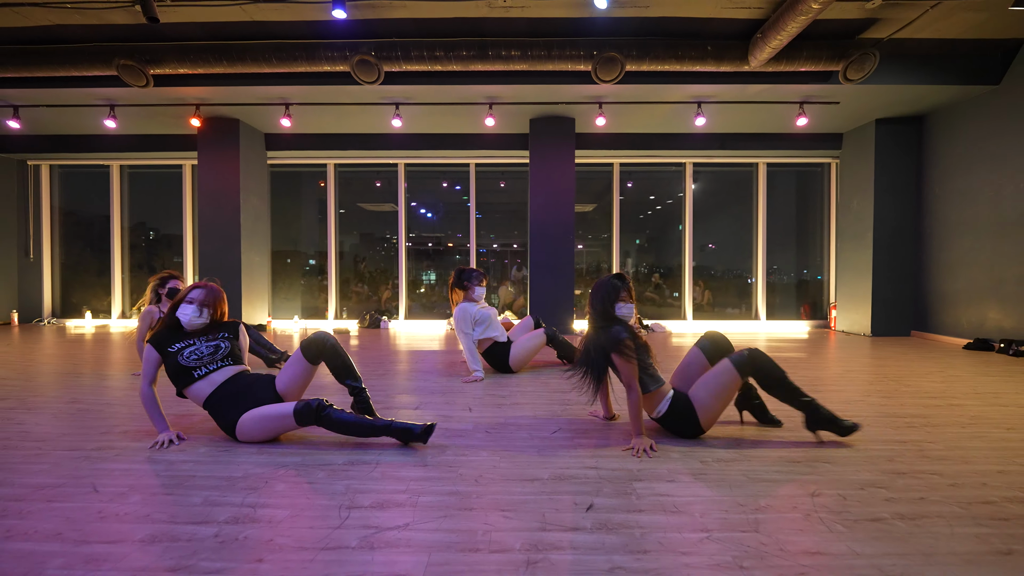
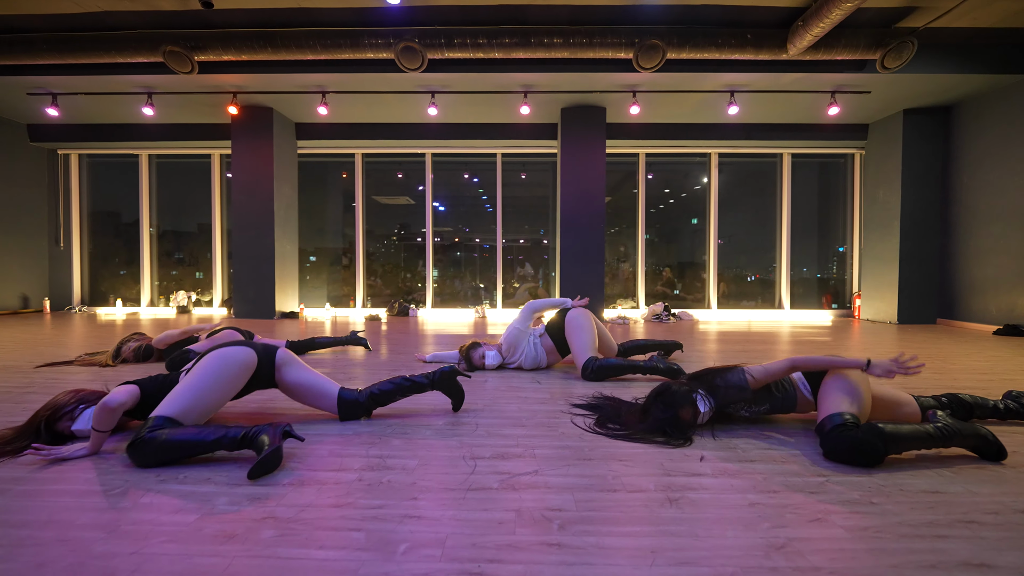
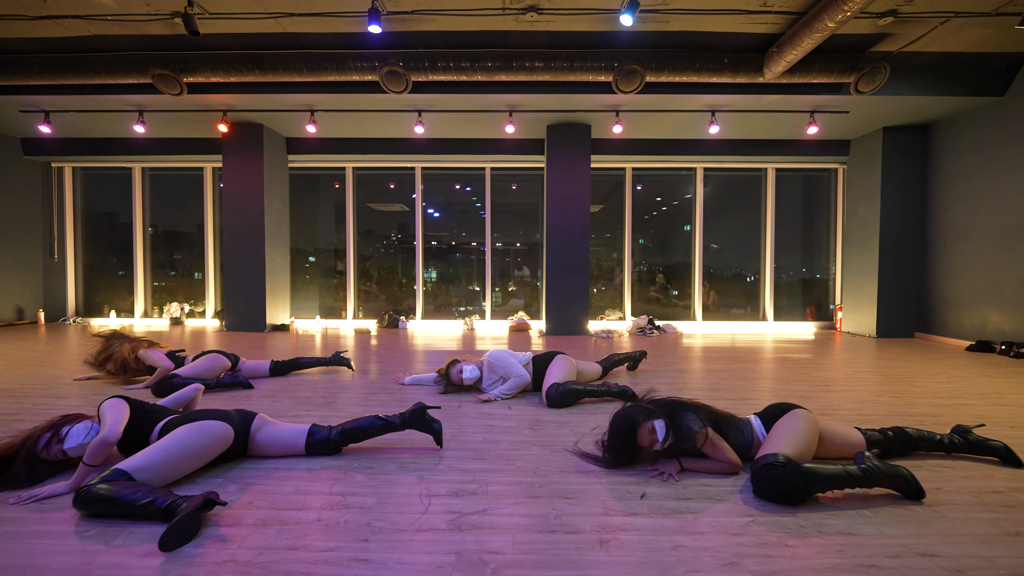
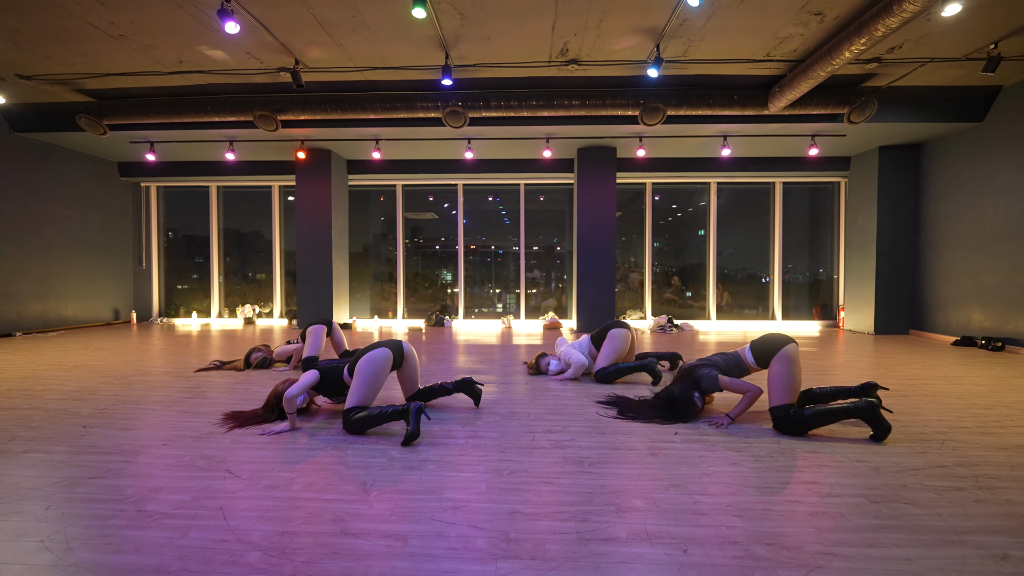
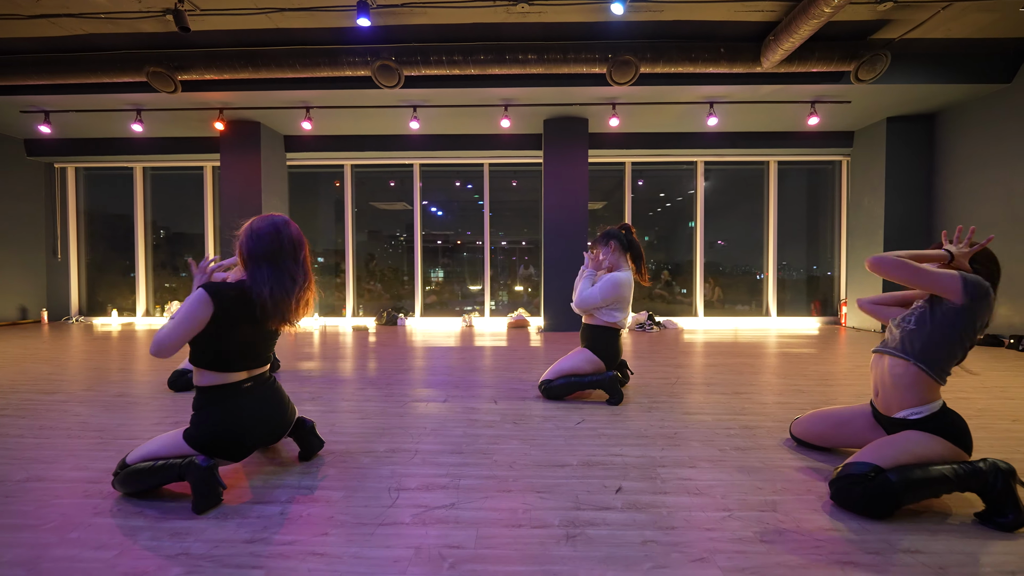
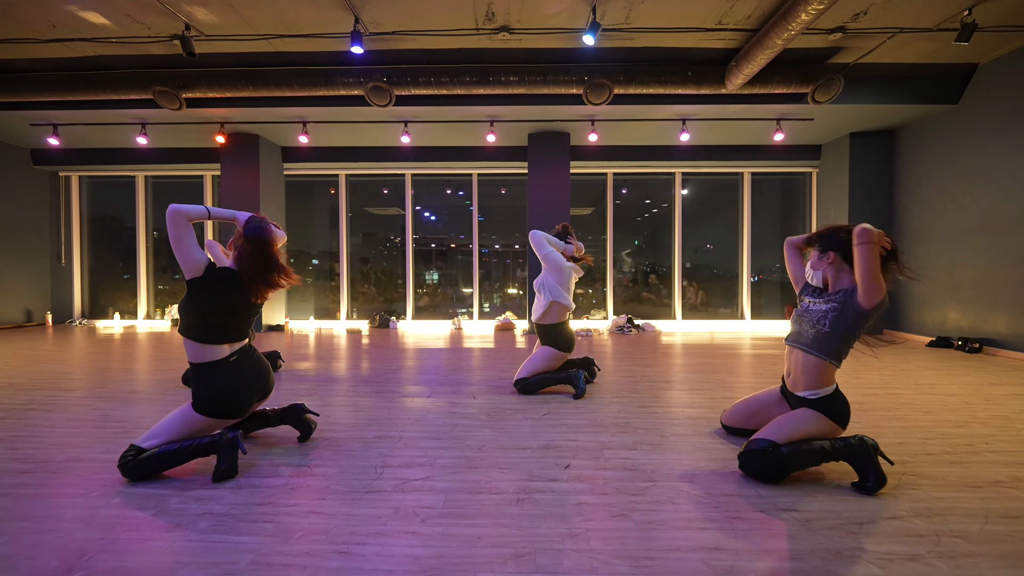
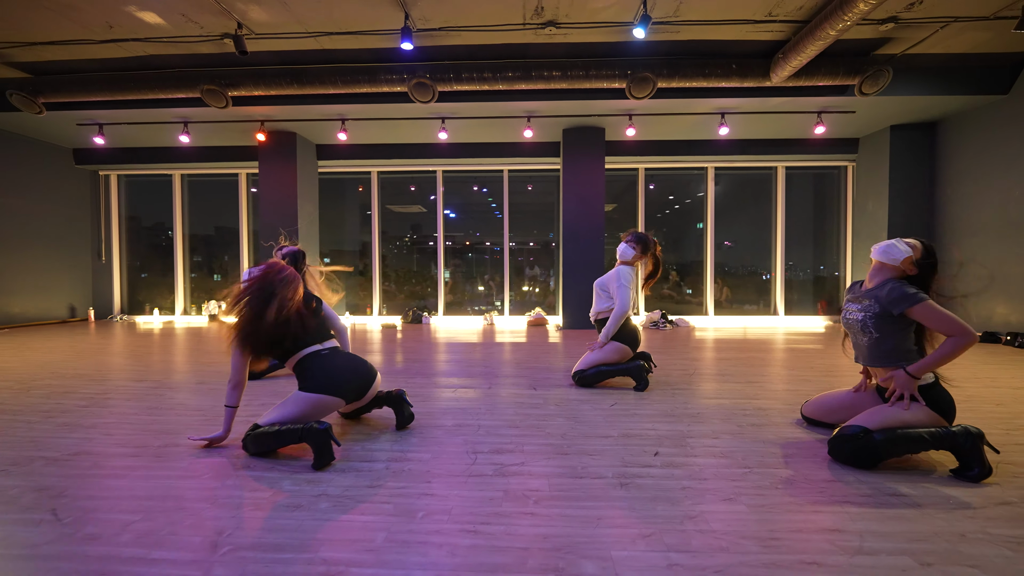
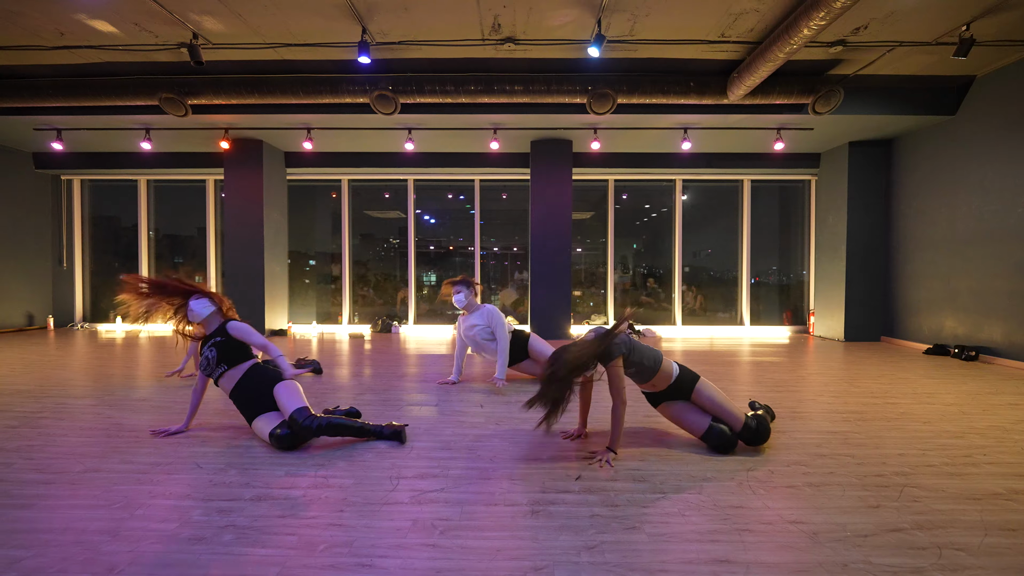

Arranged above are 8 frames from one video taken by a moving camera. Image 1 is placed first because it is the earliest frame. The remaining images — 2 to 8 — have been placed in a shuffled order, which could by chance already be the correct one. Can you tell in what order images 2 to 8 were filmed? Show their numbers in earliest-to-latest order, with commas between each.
8, 3, 2, 4, 7, 5, 6
